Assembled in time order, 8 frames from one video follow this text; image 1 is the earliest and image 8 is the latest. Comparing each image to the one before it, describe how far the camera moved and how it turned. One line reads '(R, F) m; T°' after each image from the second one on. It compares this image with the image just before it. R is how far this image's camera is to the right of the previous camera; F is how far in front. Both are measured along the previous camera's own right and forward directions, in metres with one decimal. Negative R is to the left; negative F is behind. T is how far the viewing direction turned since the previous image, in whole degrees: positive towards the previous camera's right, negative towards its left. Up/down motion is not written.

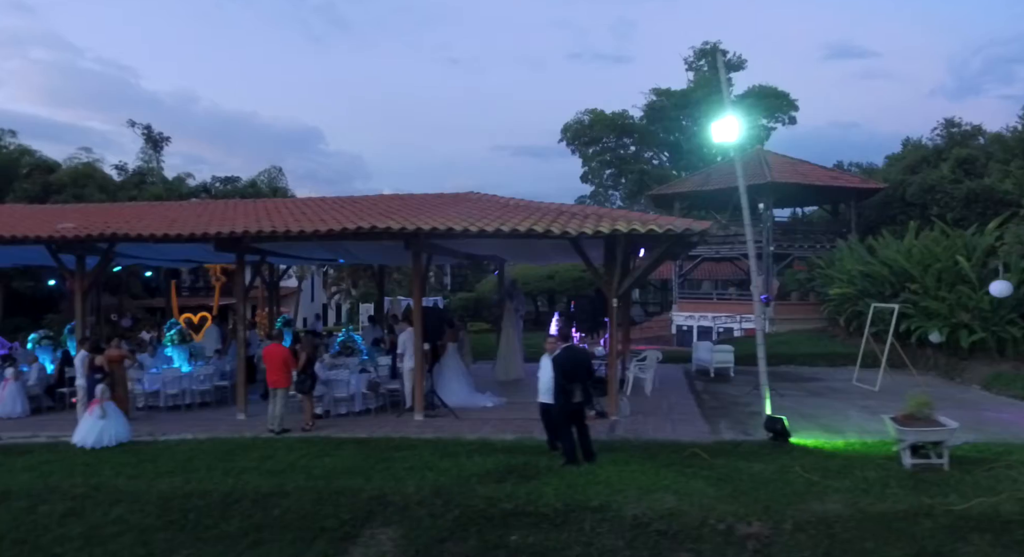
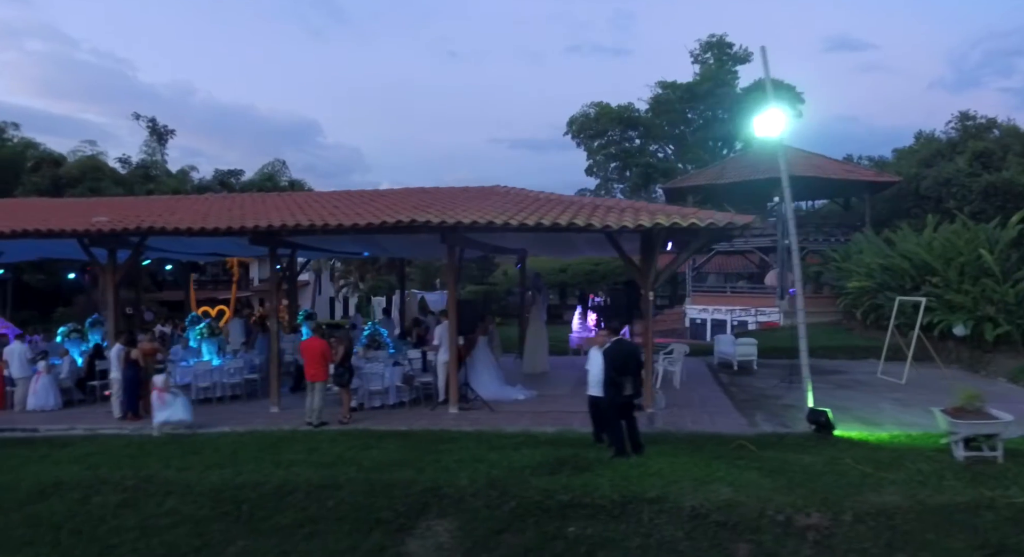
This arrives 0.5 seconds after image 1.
(-0.5, 0.0) m; 0°
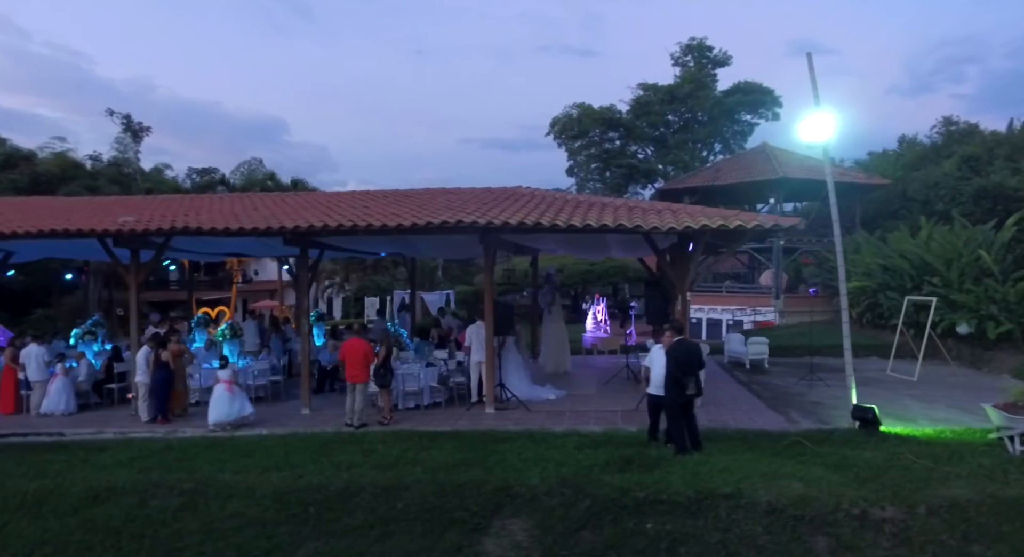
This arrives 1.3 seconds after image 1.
(-1.0, -0.1) m; +2°
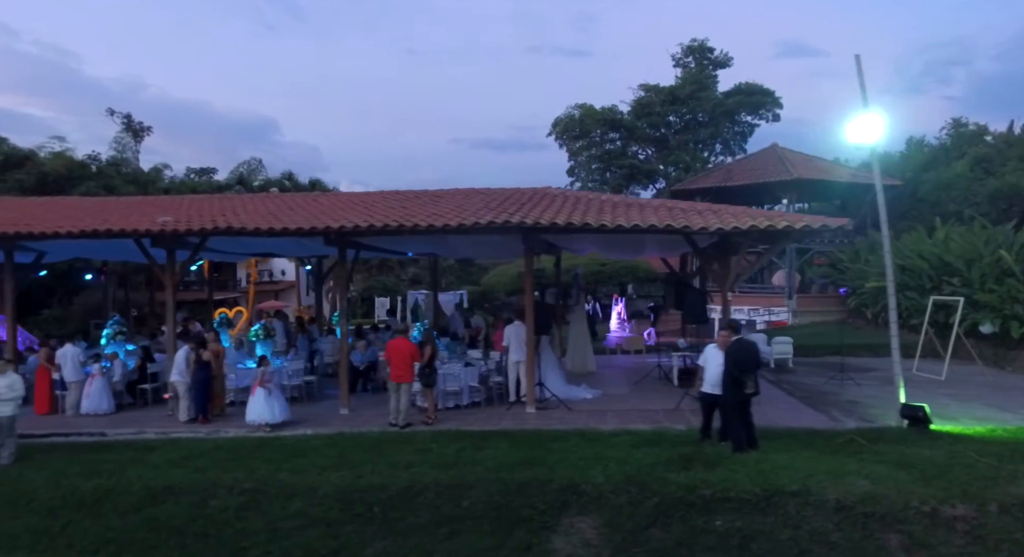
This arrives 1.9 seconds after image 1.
(-0.7, 0.0) m; +1°
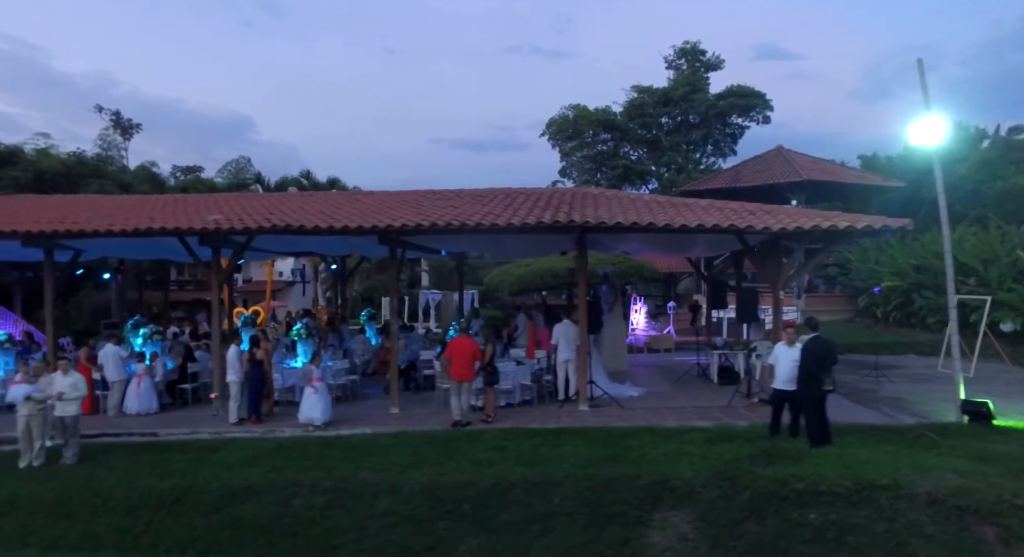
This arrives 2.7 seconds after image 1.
(-1.1, 0.0) m; +2°
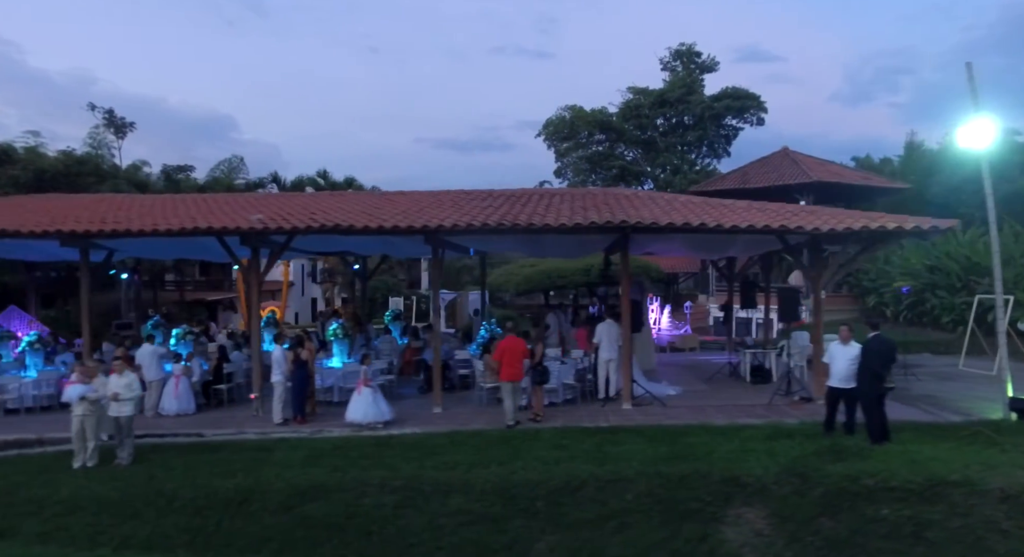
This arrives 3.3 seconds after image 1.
(-0.9, 0.0) m; +1°
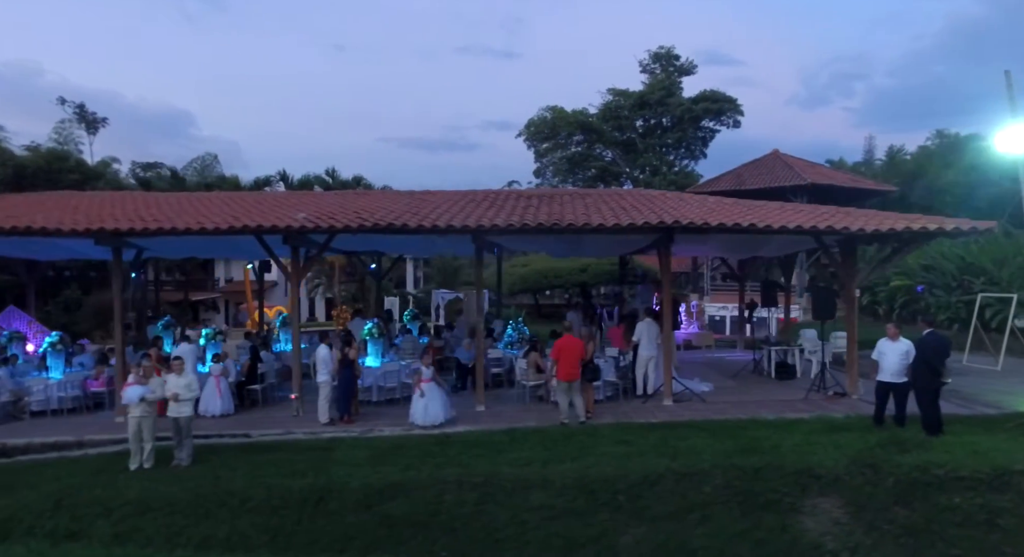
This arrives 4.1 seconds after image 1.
(-1.2, -0.1) m; +3°
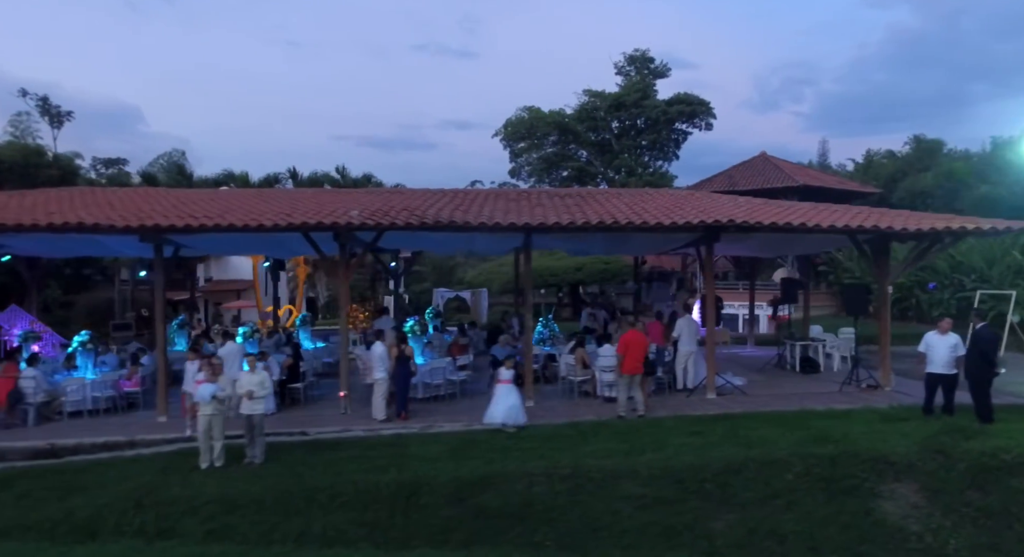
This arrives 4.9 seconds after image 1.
(-1.4, -0.1) m; +3°
